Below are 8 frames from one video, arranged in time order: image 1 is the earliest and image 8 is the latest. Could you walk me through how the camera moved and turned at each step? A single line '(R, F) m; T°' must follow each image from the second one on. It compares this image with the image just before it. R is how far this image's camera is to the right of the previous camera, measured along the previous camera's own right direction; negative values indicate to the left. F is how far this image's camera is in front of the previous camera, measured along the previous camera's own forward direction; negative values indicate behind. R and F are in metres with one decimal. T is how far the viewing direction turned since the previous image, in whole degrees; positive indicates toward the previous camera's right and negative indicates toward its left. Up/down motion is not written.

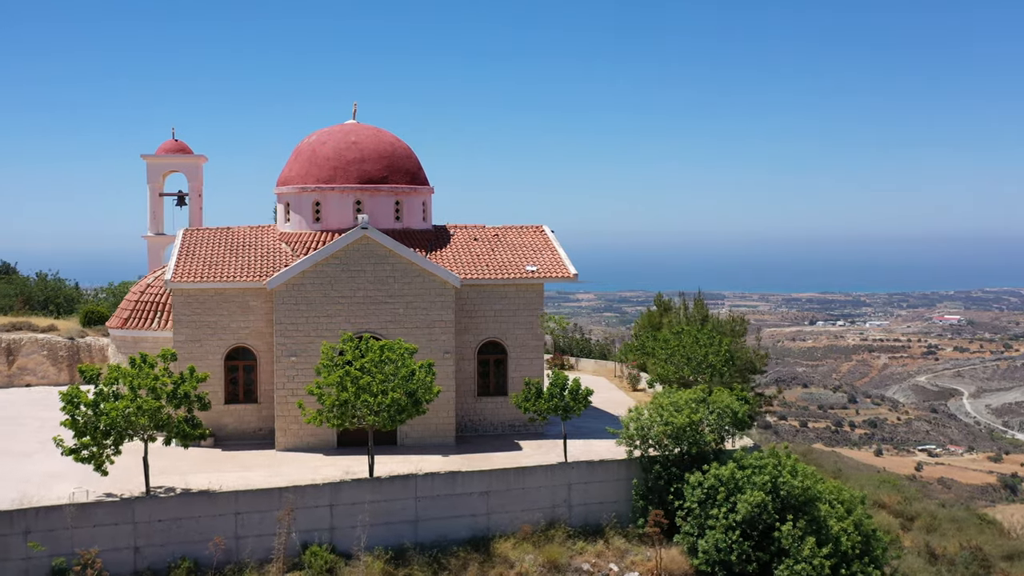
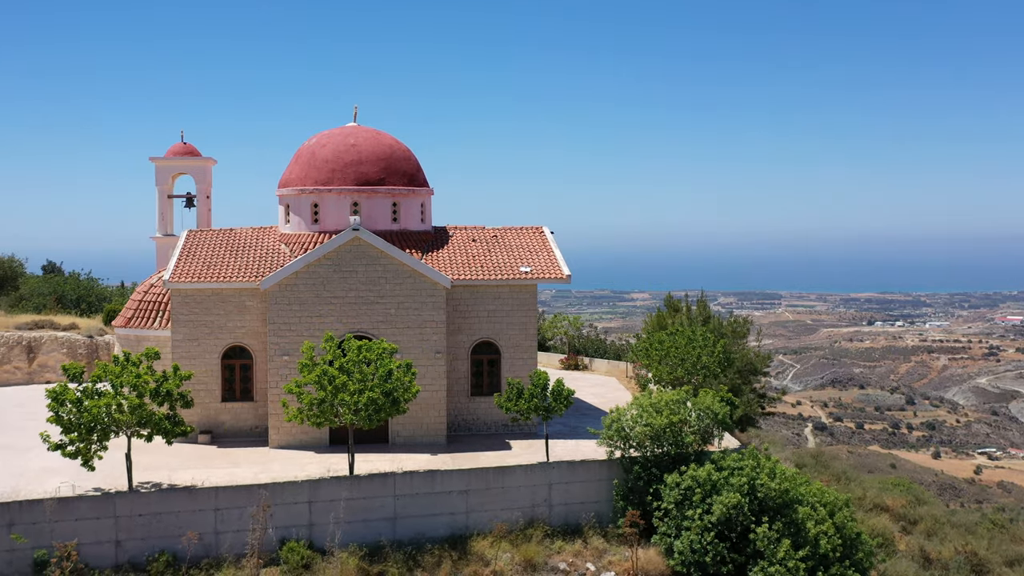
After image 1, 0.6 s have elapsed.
(+1.0, -0.1) m; -2°
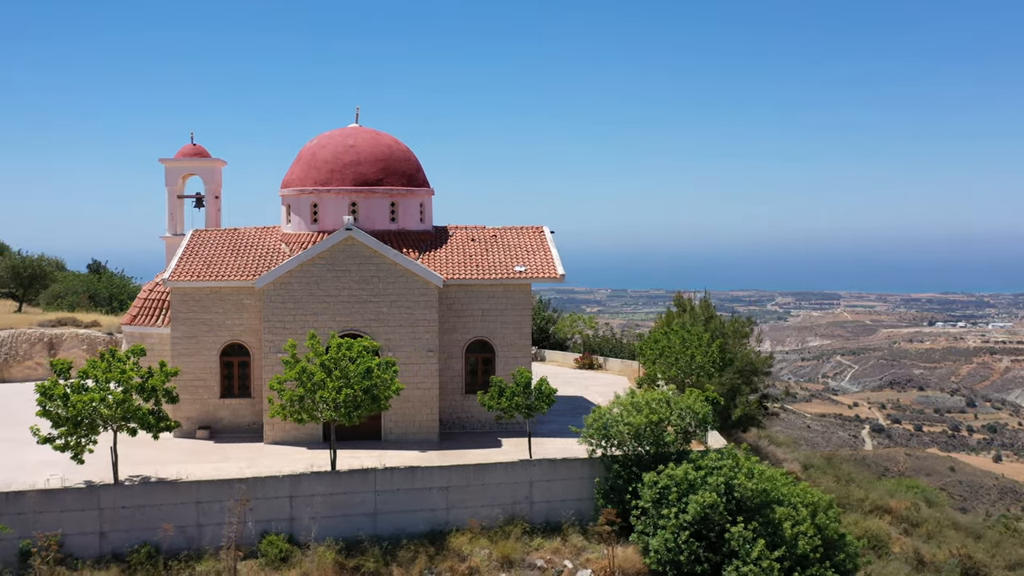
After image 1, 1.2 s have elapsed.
(+1.0, -0.1) m; -2°
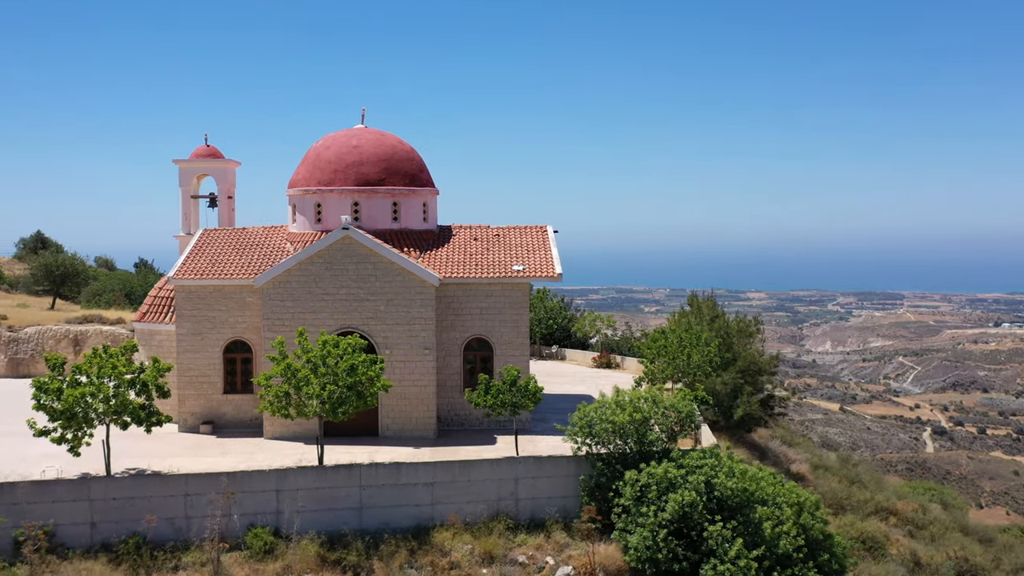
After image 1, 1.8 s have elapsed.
(+1.0, -0.1) m; -2°
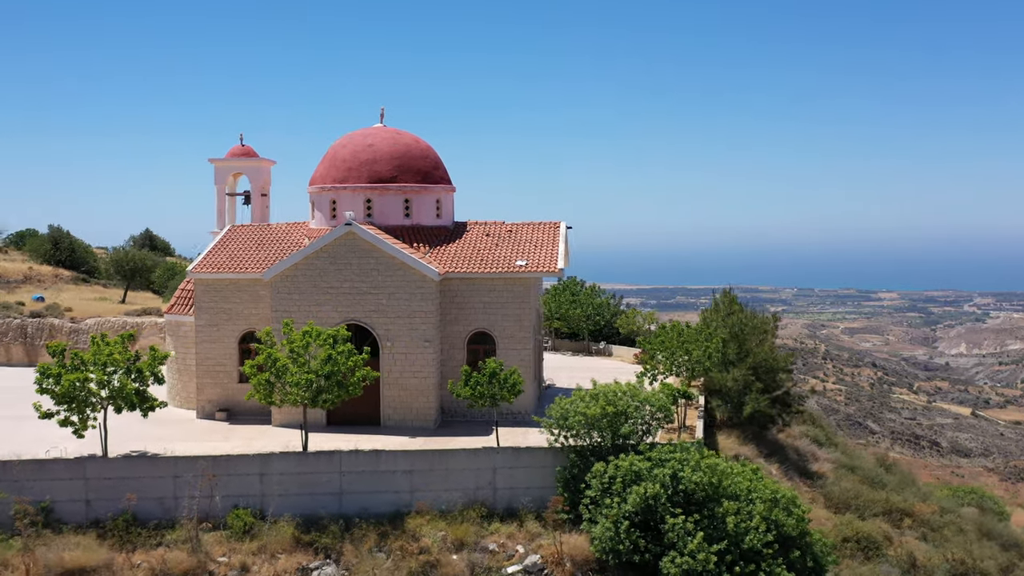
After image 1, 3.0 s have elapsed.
(+2.0, -0.2) m; -5°
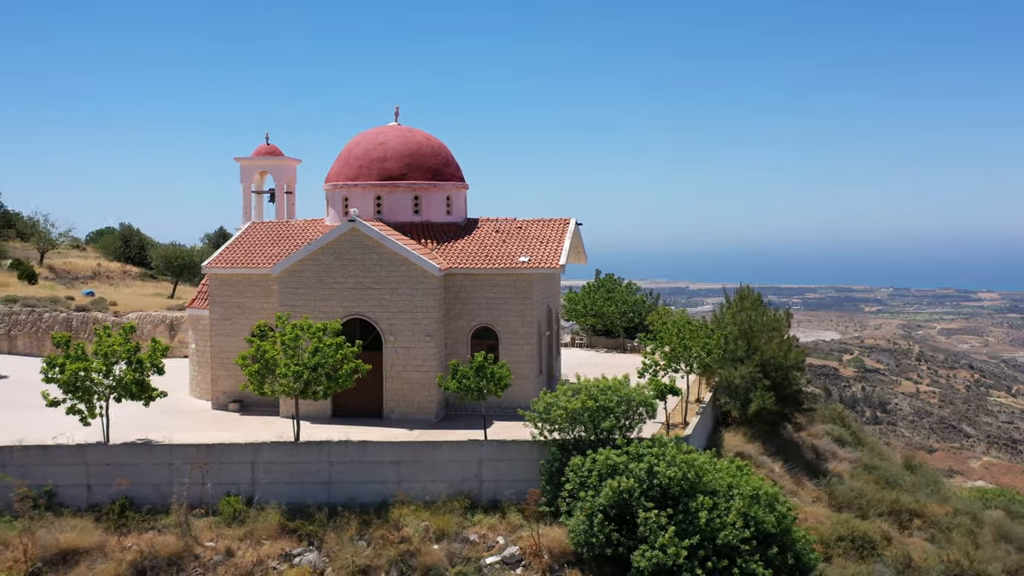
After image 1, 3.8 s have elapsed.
(+1.5, -0.2) m; -4°
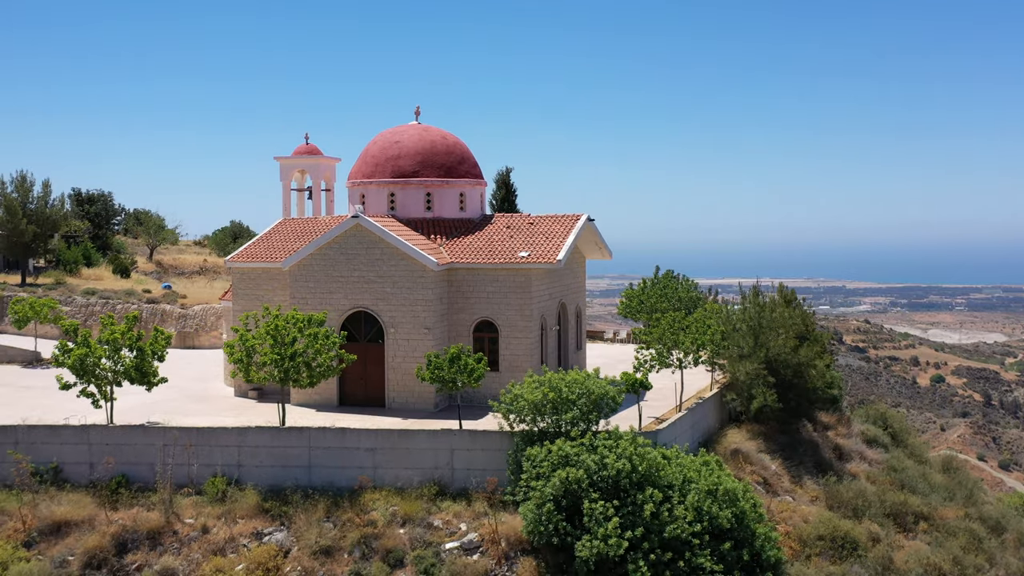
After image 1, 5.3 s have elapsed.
(+2.6, -0.3) m; -6°
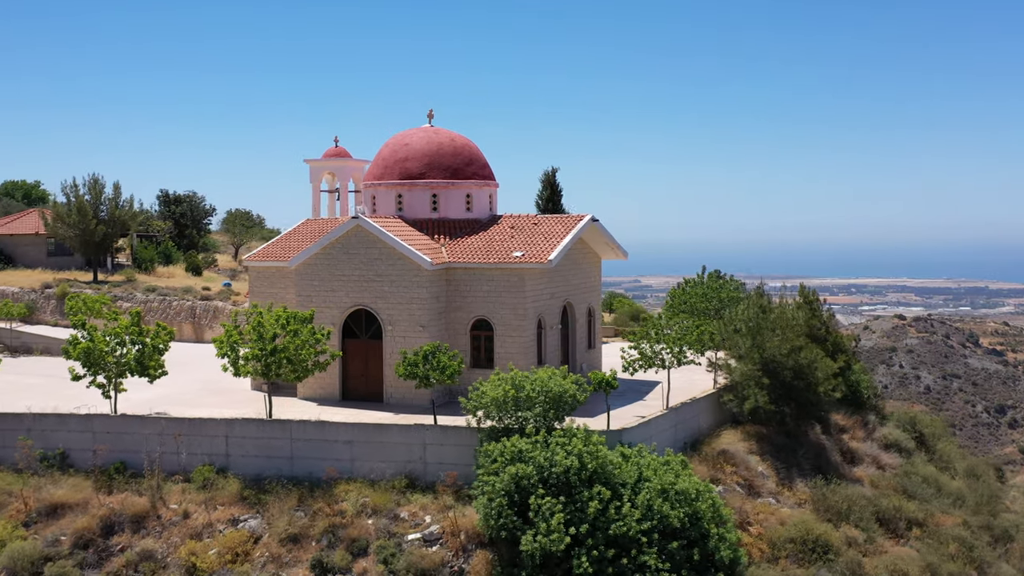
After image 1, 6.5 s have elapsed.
(+2.4, -0.3) m; -5°
